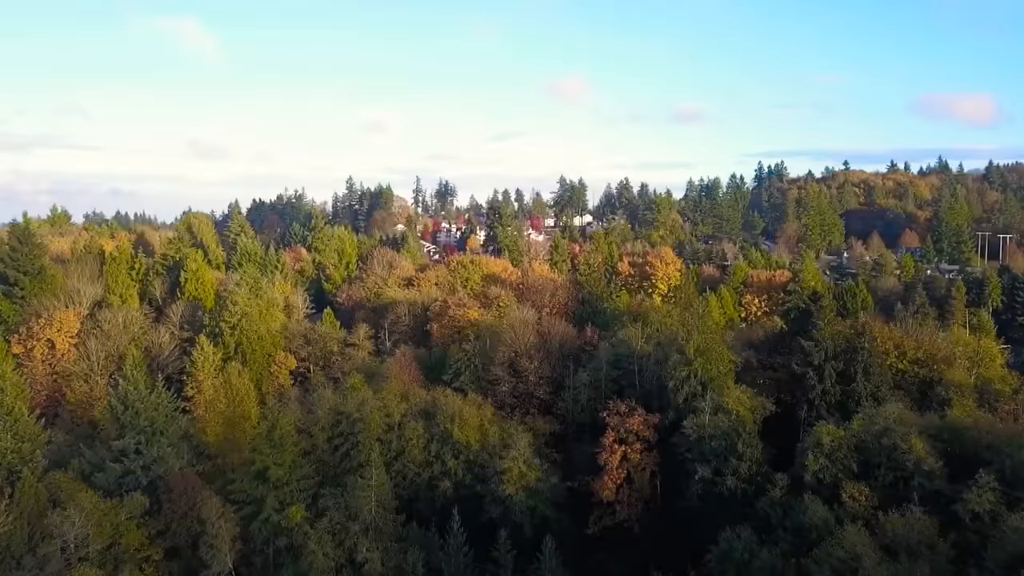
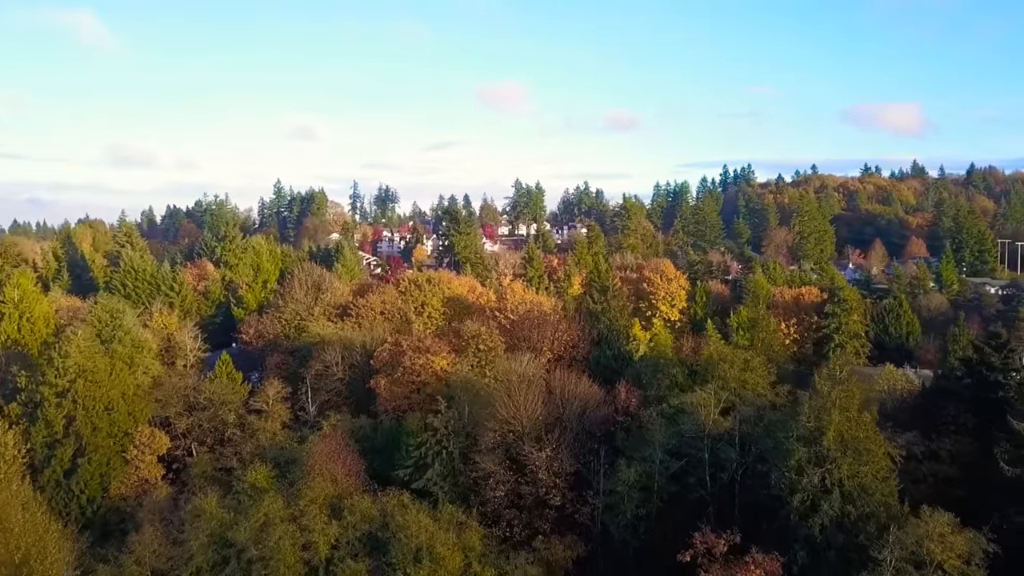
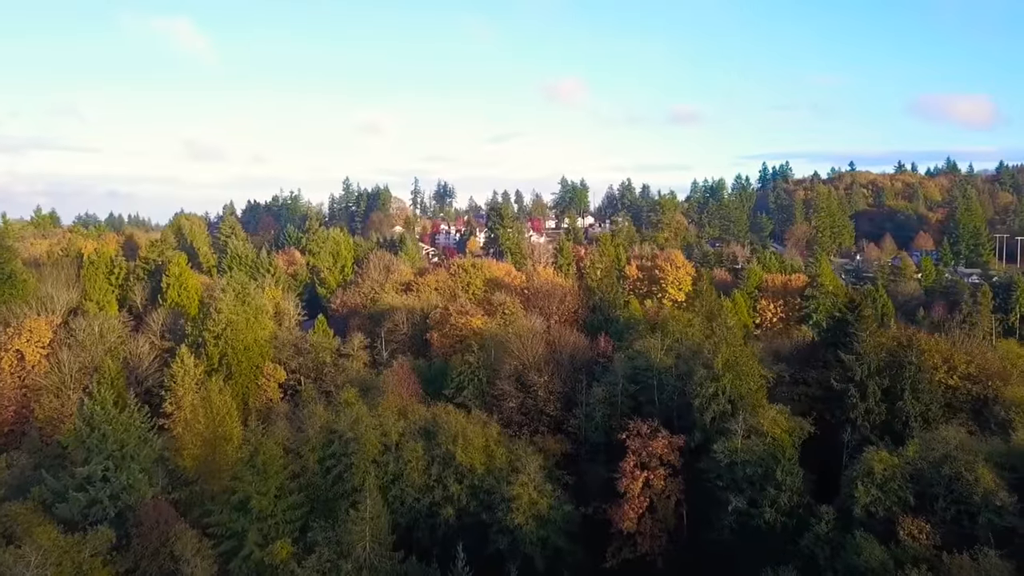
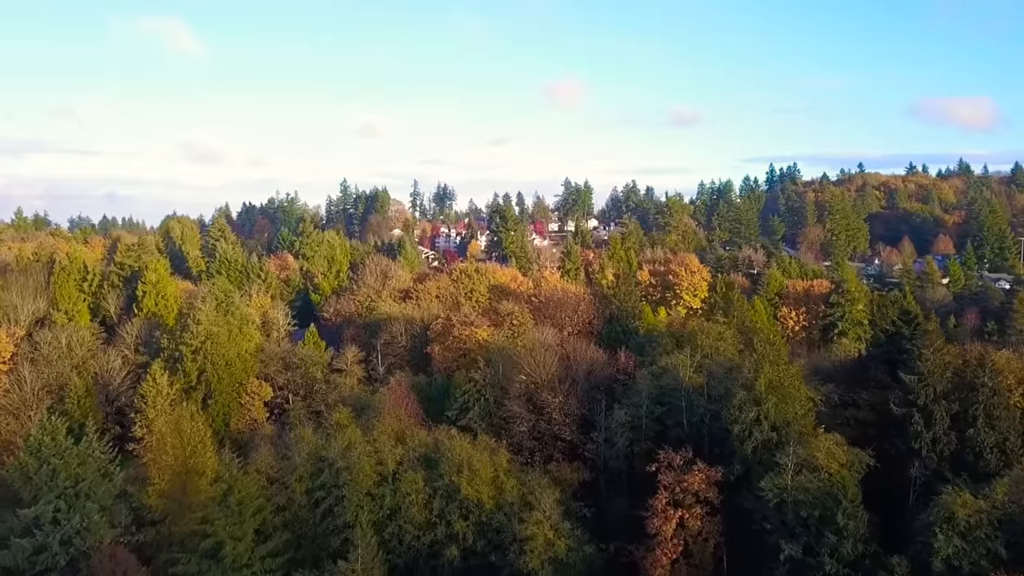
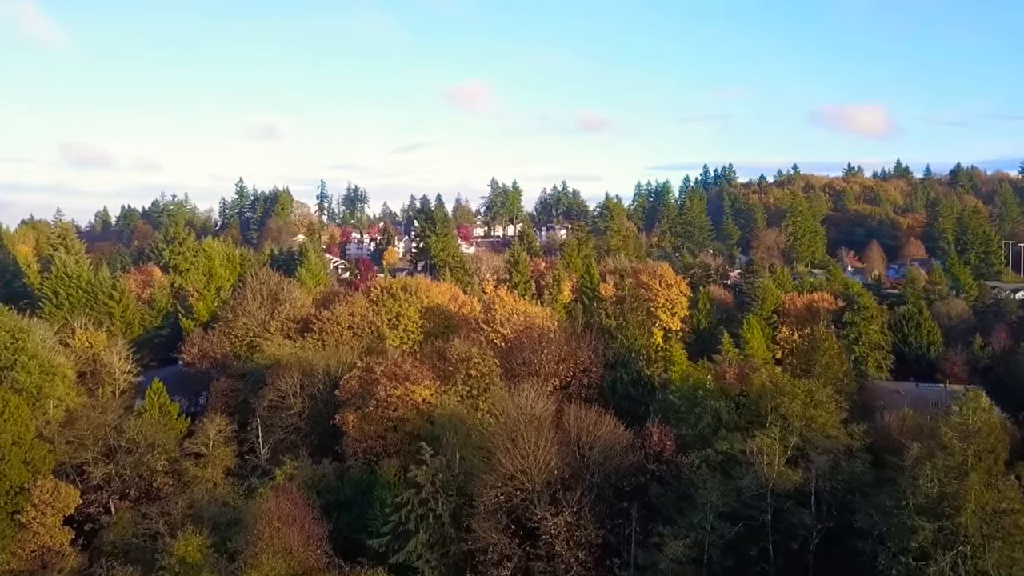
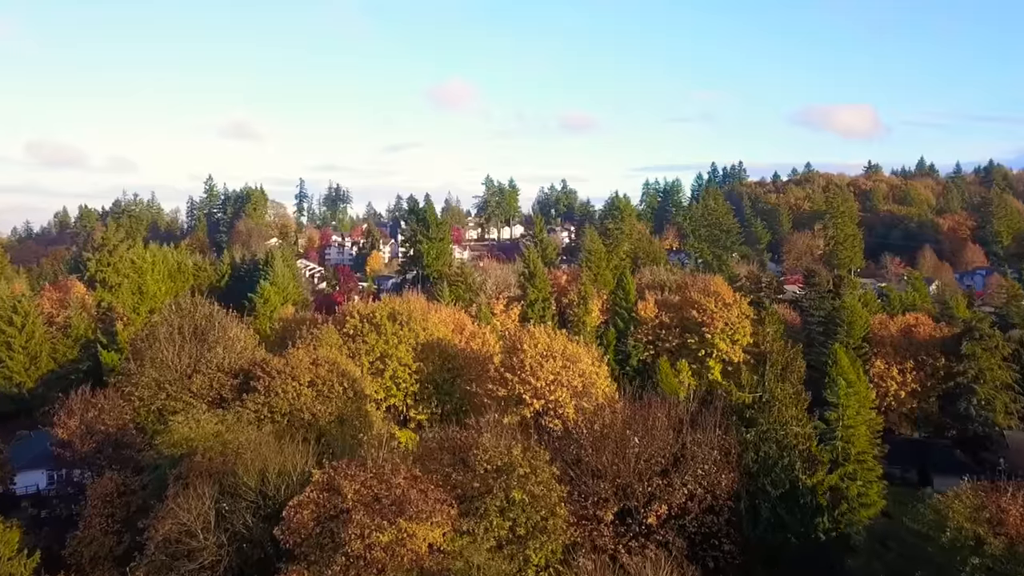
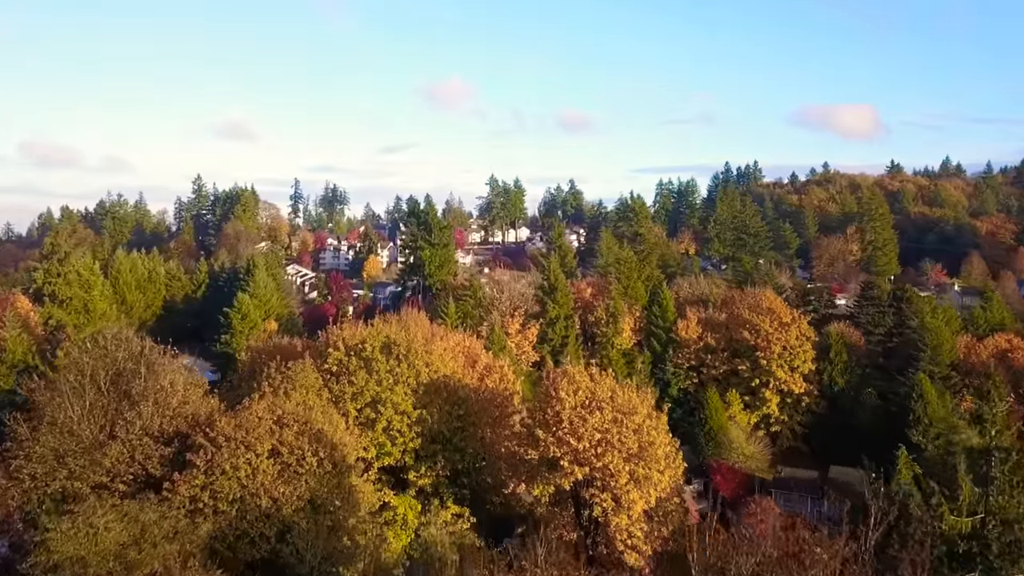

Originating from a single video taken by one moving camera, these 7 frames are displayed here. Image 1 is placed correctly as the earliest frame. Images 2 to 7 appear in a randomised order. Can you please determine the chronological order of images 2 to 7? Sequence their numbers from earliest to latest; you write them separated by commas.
3, 4, 2, 5, 6, 7
